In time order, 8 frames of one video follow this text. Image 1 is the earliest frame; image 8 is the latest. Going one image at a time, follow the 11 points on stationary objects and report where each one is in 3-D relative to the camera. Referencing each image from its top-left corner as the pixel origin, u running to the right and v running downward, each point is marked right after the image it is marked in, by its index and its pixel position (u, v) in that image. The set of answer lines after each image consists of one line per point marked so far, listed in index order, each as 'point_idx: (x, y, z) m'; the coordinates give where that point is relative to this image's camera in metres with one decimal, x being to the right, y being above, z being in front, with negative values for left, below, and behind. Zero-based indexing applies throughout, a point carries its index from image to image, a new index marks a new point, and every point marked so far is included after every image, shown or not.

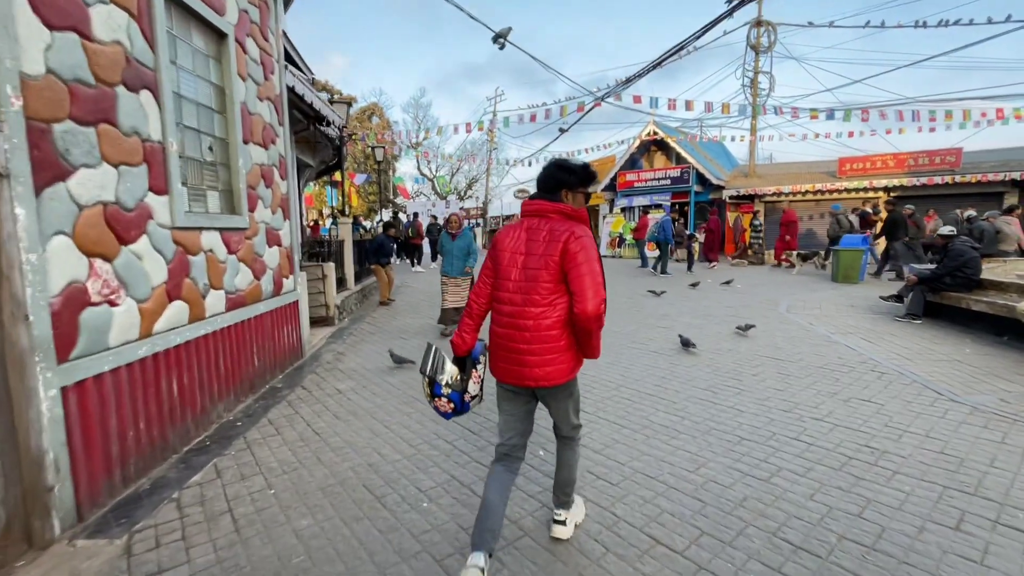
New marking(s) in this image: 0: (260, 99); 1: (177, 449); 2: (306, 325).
0: (-2.7, +2.0, +5.1) m
1: (-2.5, -1.2, +3.6) m
2: (-2.7, -0.5, +6.3) m
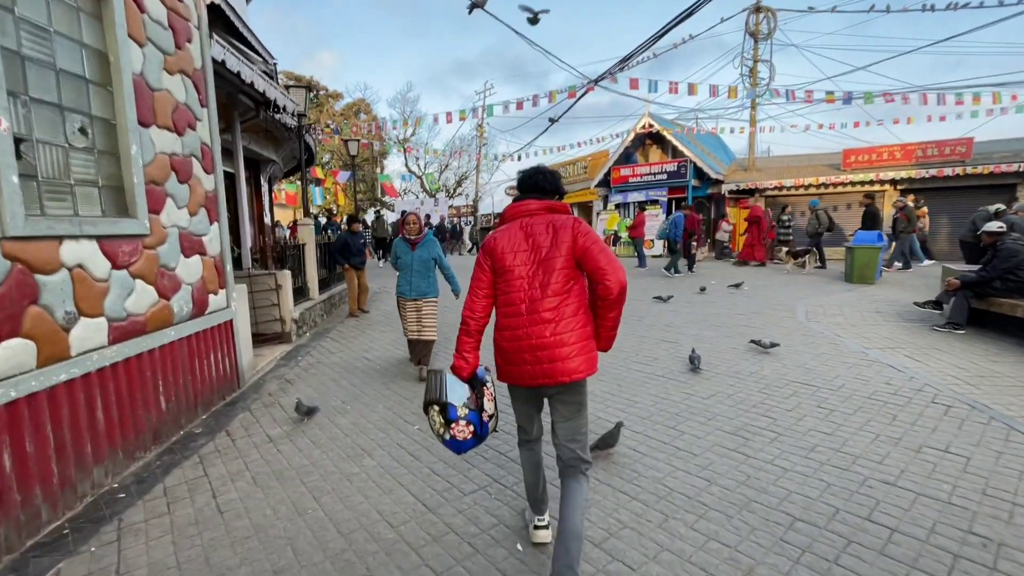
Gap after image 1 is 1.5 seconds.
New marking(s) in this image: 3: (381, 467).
0: (-2.9, +1.8, +4.1) m
1: (-2.7, -1.4, +2.6) m
2: (-2.9, -0.7, +5.3) m
3: (-0.9, -1.3, +3.4) m
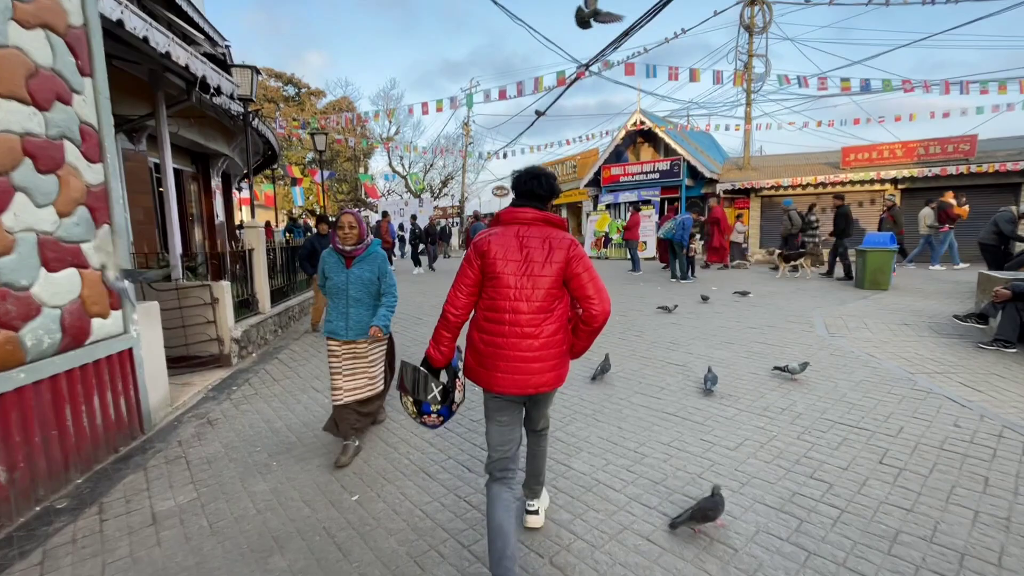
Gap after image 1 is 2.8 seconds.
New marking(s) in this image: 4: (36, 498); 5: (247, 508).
0: (-3.1, +1.7, +3.0) m
1: (-2.9, -1.6, +1.6) m
2: (-3.1, -0.8, +4.3) m
3: (-1.1, -1.4, +2.4) m
4: (-3.0, -1.3, +3.0) m
5: (-1.6, -1.3, +3.0) m
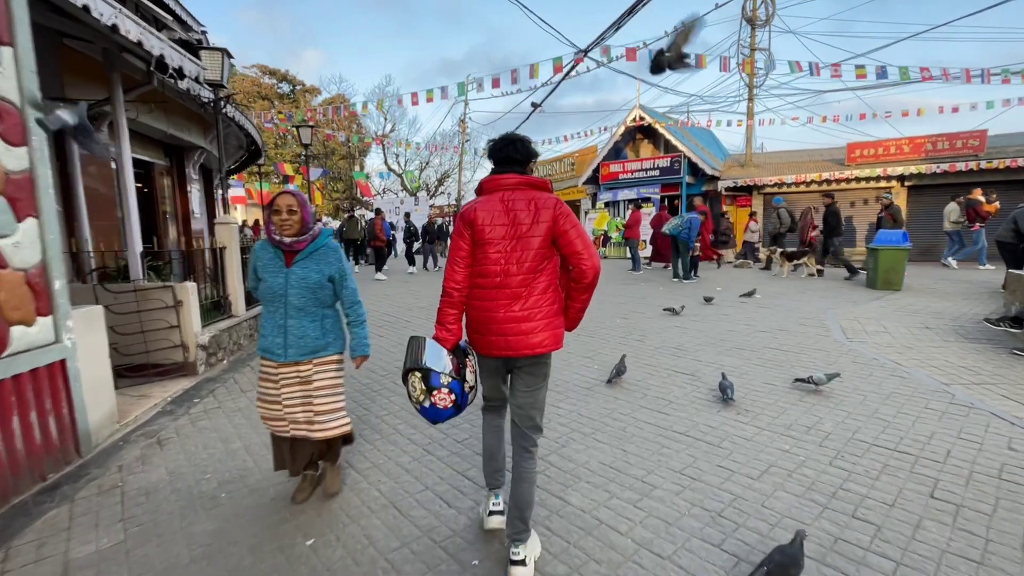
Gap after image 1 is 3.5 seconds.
0: (-3.2, +1.7, +2.5) m
1: (-2.9, -1.6, +1.1) m
2: (-3.2, -0.9, +3.8) m
3: (-1.2, -1.4, +1.9) m
4: (-3.0, -1.3, +2.5) m
5: (-1.7, -1.4, +2.5) m
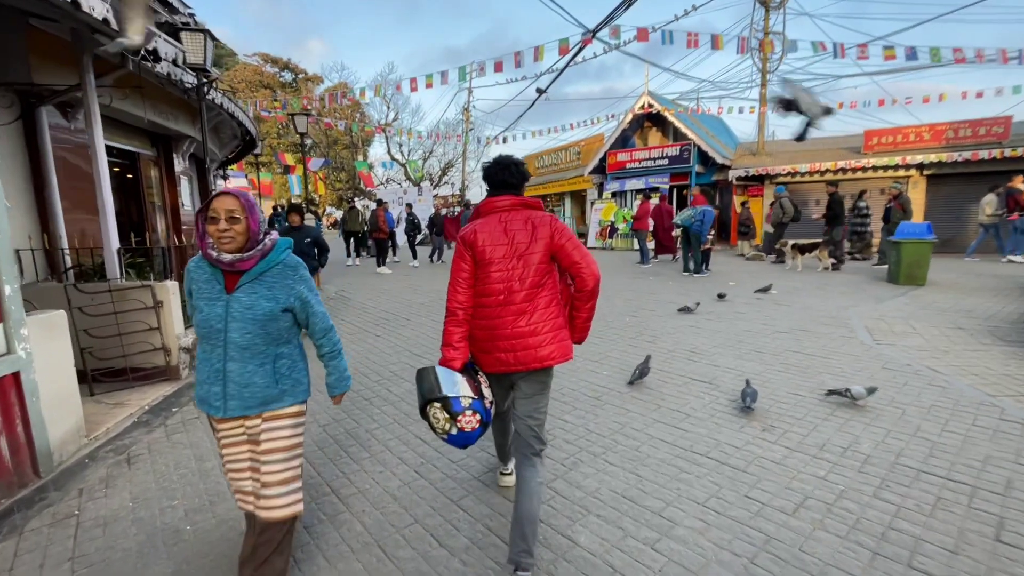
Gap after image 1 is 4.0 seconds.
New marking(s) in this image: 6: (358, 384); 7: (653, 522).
0: (-3.2, +1.6, +2.2) m
1: (-2.9, -1.7, +0.8) m
2: (-3.2, -0.9, +3.5) m
3: (-1.2, -1.5, +1.6) m
4: (-3.0, -1.4, +2.2) m
5: (-1.7, -1.4, +2.2) m
6: (-1.5, -0.9, +4.7) m
7: (+0.7, -1.2, +2.5) m
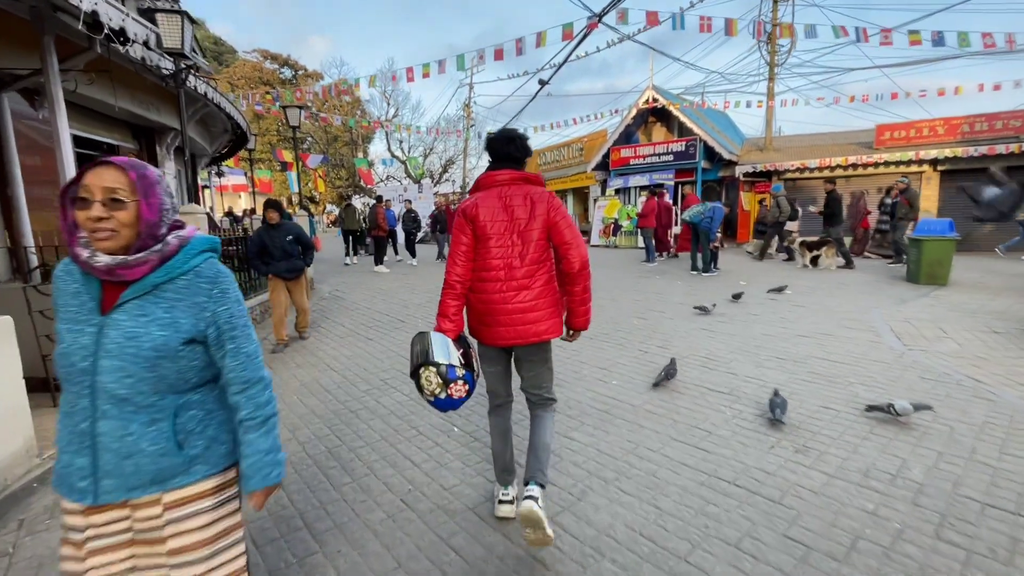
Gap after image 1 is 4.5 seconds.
0: (-3.2, +1.6, +1.8) m
1: (-3.0, -1.7, +0.4) m
2: (-3.2, -0.9, +3.1) m
3: (-1.2, -1.5, +1.2) m
4: (-3.0, -1.4, +1.8) m
5: (-1.7, -1.4, +1.8) m
6: (-1.5, -1.0, +4.4) m
7: (+0.7, -1.2, +2.1) m
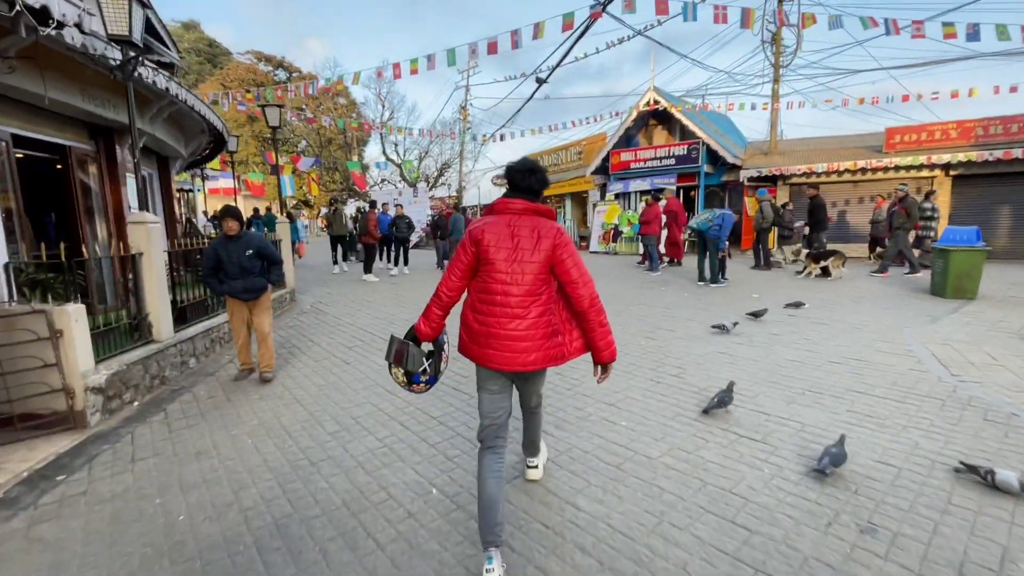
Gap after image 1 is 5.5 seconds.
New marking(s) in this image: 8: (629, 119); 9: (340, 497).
0: (-3.2, +1.4, +1.1) m
1: (-3.0, -1.9, -0.3) m
2: (-3.2, -1.1, +2.4) m
3: (-1.2, -1.7, +0.6) m
4: (-3.1, -1.6, +1.2) m
5: (-1.7, -1.6, +1.1) m
6: (-1.6, -1.1, +3.7) m
7: (+0.7, -1.4, +1.5) m
8: (+4.7, +6.7, +19.3) m
9: (-1.0, -1.3, +2.9) m
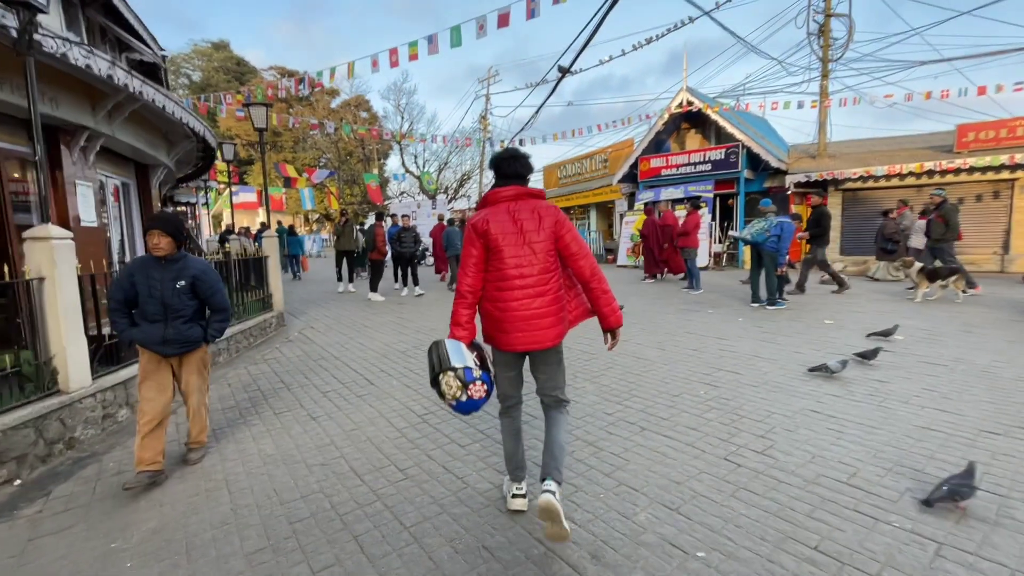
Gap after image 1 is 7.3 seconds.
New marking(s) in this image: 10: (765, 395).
0: (-3.3, +1.2, 0.0) m
1: (-3.1, -2.0, -1.5) m
2: (-3.3, -1.3, +1.2) m
3: (-1.3, -1.8, -0.7) m
4: (-3.2, -1.7, 0.0) m
5: (-1.8, -1.8, -0.1) m
6: (-1.5, -1.4, +2.4) m
7: (+0.6, -1.6, +0.1) m
8: (+5.5, +6.1, +17.9) m
9: (-1.0, -1.5, +1.7) m
10: (+2.1, -0.9, +4.1) m
